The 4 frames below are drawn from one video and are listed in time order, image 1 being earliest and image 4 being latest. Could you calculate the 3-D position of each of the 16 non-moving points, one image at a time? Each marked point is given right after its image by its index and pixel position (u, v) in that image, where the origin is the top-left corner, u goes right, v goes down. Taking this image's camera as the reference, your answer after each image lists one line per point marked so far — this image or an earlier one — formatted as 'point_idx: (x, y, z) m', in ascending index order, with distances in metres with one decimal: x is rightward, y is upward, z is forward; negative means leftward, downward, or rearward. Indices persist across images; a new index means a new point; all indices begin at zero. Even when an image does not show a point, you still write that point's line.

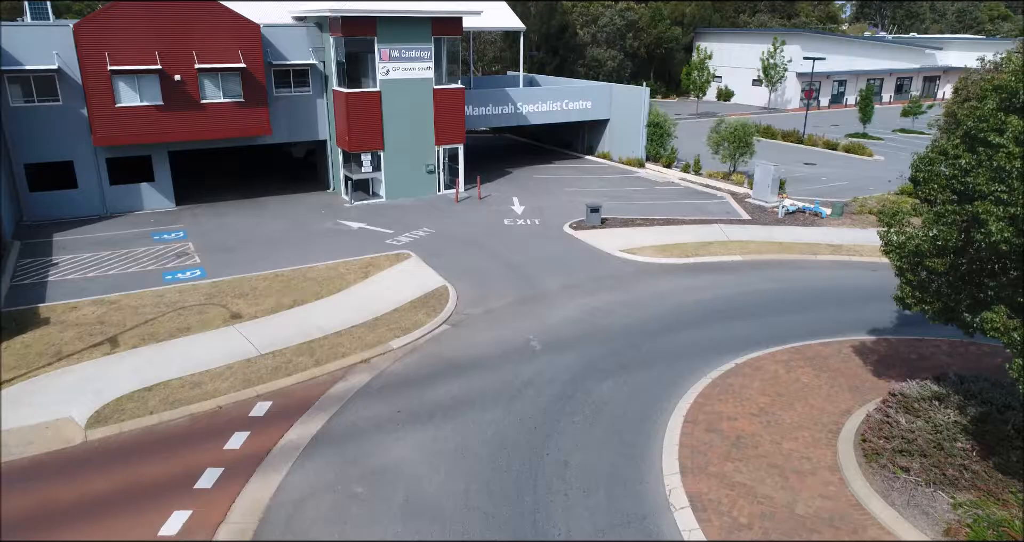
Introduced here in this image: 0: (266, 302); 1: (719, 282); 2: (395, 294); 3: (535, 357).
0: (-6.1, -0.8, +17.6) m
1: (+5.7, -0.3, +19.6) m
2: (-3.0, -0.6, +18.4) m
3: (+0.5, -1.8, +15.2) m
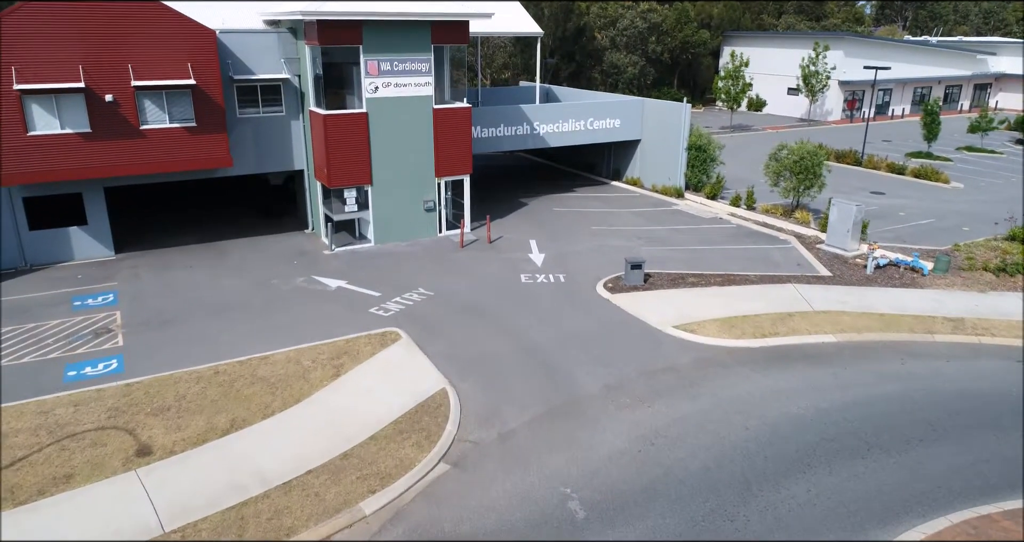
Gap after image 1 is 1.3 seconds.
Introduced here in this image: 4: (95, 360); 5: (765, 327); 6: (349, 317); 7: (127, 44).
0: (-5.6, -2.7, +12.5) m
1: (+6.2, -2.2, +14.5) m
2: (-2.6, -2.5, +13.3) m
3: (+0.9, -3.8, +10.0) m
4: (-8.8, -1.9, +15.1) m
5: (+6.0, -1.3, +16.8) m
6: (-4.0, -1.1, +17.7) m
7: (-10.3, +6.1, +19.1) m
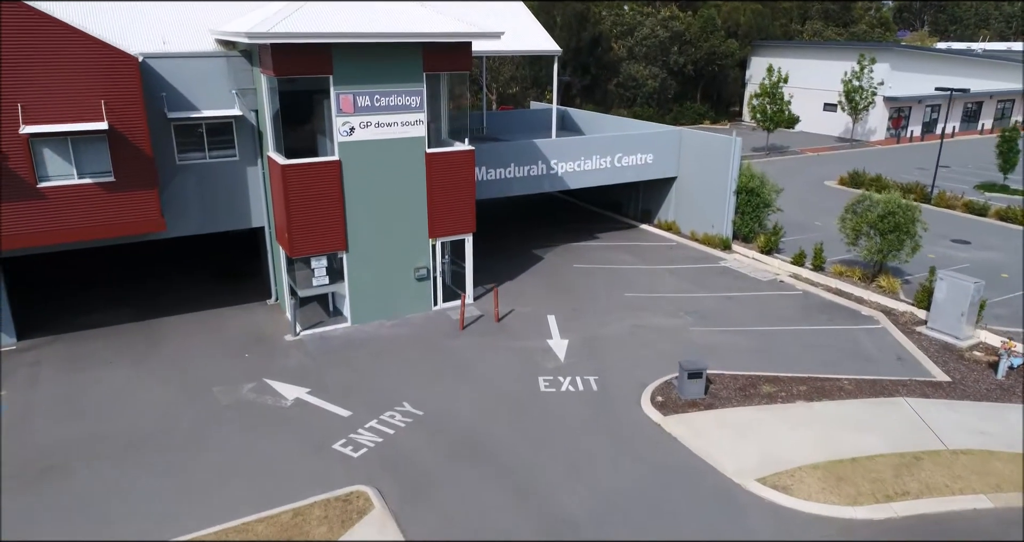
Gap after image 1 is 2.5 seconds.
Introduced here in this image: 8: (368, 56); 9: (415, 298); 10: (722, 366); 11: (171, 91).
0: (-5.3, -4.9, +7.7) m
1: (+6.5, -4.4, +9.6) m
2: (-2.3, -4.7, +8.5) m
3: (+1.2, -5.9, +5.2) m
4: (-8.6, -4.1, +10.3) m
5: (+6.3, -3.5, +11.9) m
6: (-3.7, -3.3, +12.8) m
7: (-10.0, +3.9, +14.4) m
8: (-3.3, +4.9, +16.3) m
9: (-2.5, -0.7, +18.6) m
10: (+4.7, -2.1, +16.1) m
11: (-8.1, +4.2, +16.8) m
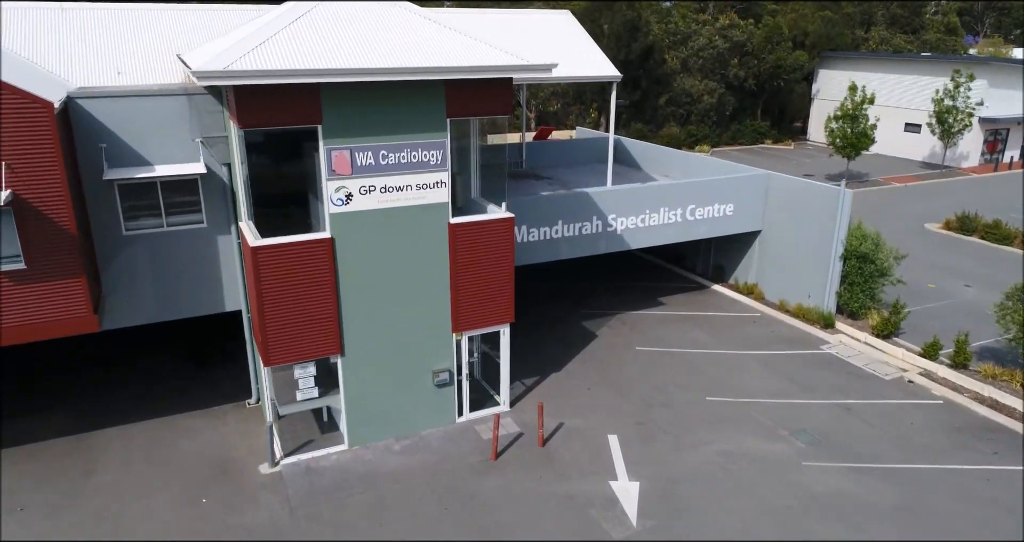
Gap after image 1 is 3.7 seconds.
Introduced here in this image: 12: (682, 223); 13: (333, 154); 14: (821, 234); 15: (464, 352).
0: (-4.9, -6.8, +3.4) m
1: (+7.0, -6.6, +4.7) m
2: (-1.8, -6.7, +4.0) m
3: (+1.5, -8.0, +0.6) m
4: (-8.0, -6.0, +6.1) m
5: (+6.9, -5.7, +7.1) m
6: (-3.0, -5.3, +8.5) m
7: (-9.1, +2.0, +10.3) m
8: (-2.3, +2.9, +12.0) m
9: (-1.6, -2.7, +14.2) m
10: (+5.6, -4.2, +11.3) m
11: (-7.1, +2.3, +12.6) m
12: (+4.6, +1.3, +19.3) m
13: (-3.0, +2.0, +11.9) m
14: (+8.1, +1.0, +18.6) m
15: (-1.0, -1.6, +14.1) m
